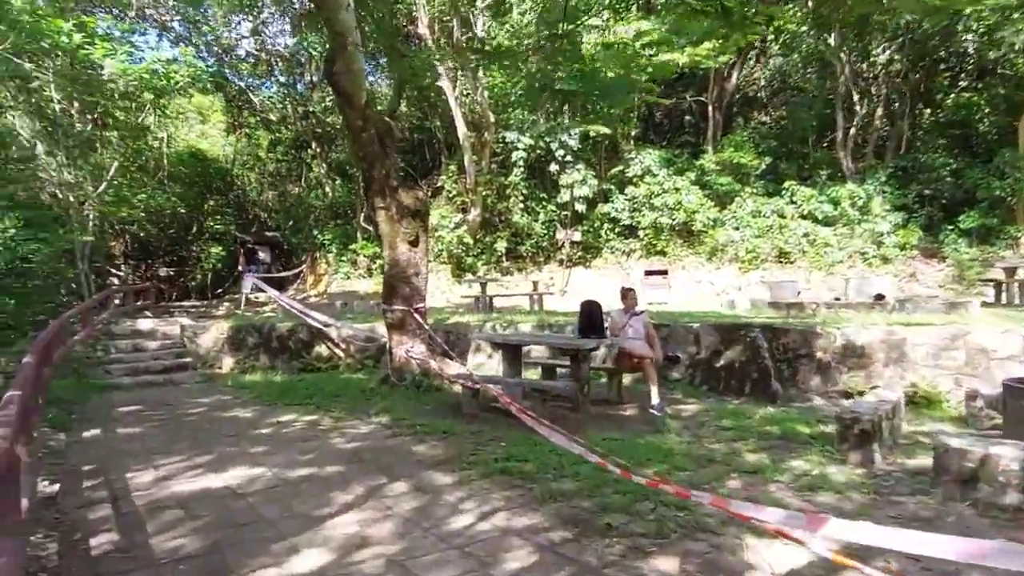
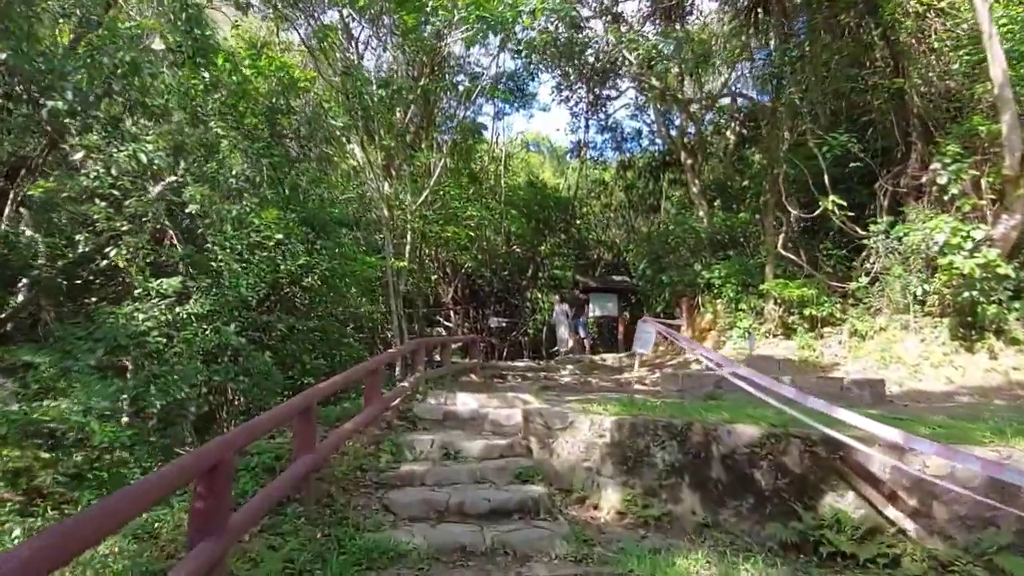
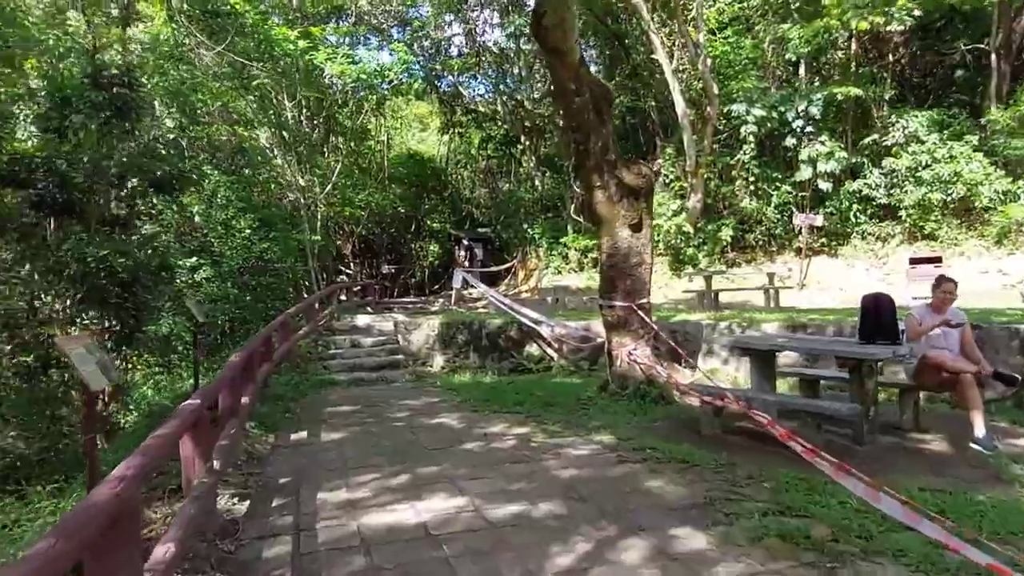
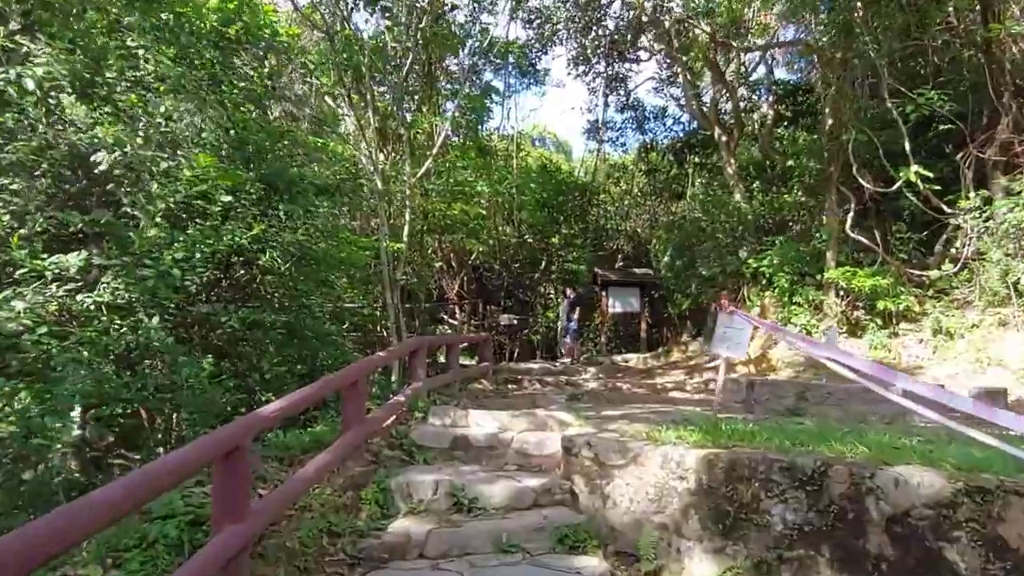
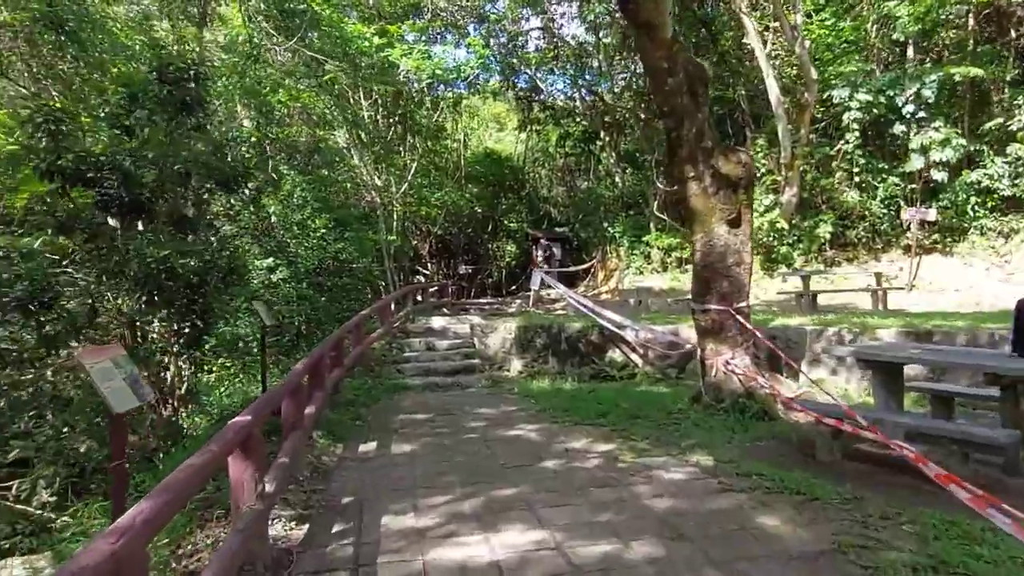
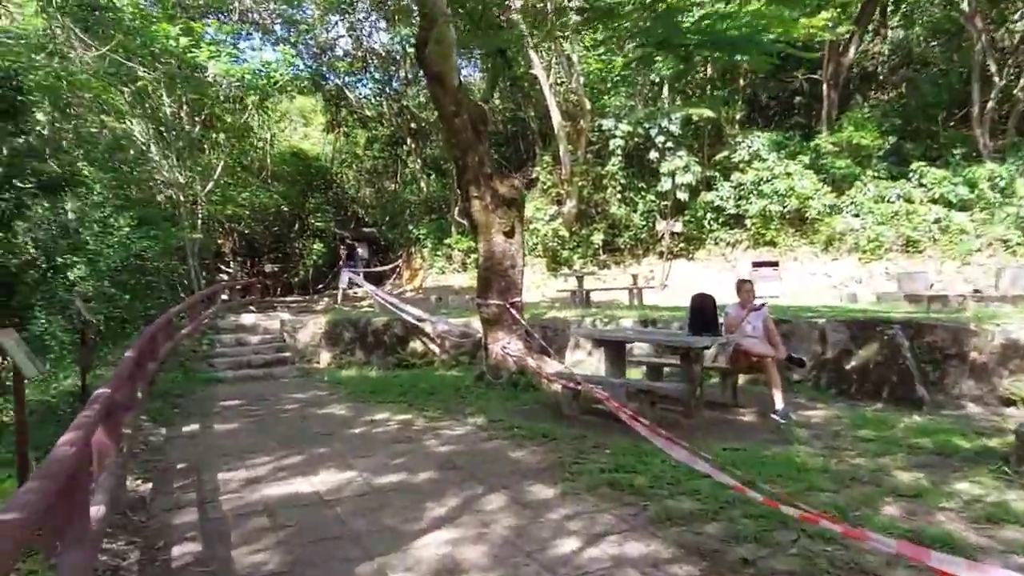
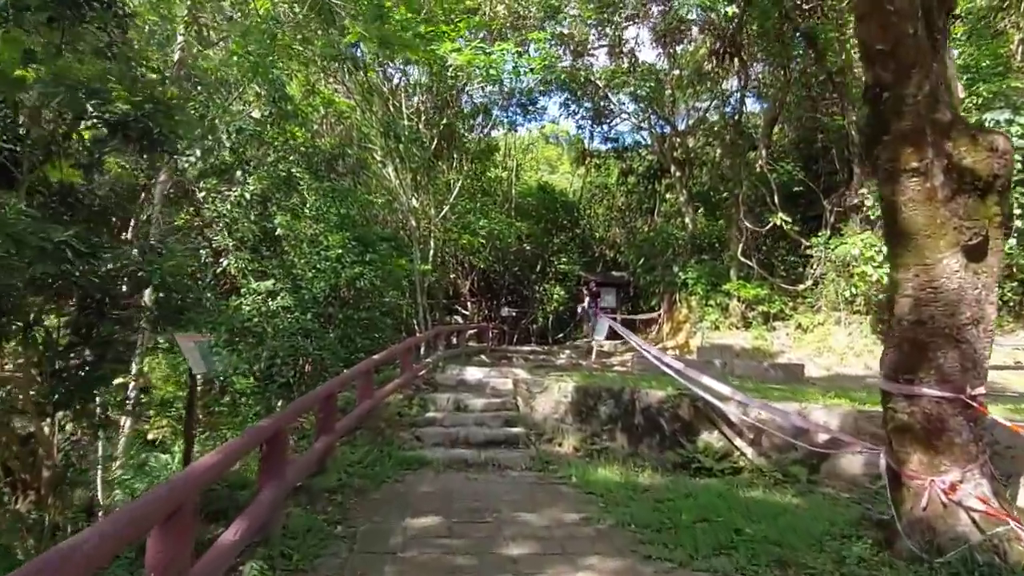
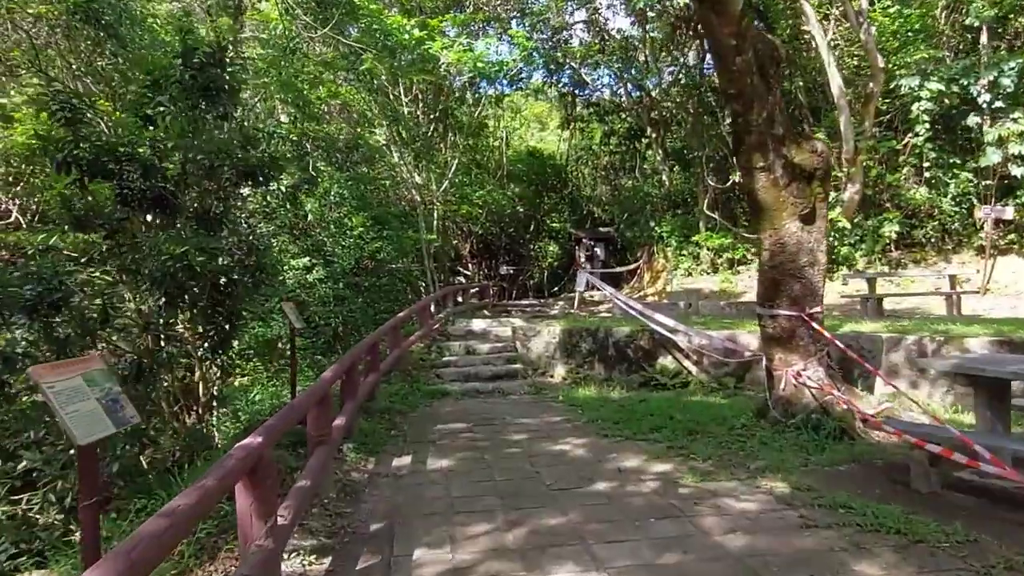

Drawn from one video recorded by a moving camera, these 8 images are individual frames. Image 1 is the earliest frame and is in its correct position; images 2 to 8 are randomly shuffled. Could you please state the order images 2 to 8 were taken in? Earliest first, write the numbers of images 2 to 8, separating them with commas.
6, 3, 5, 8, 7, 2, 4
